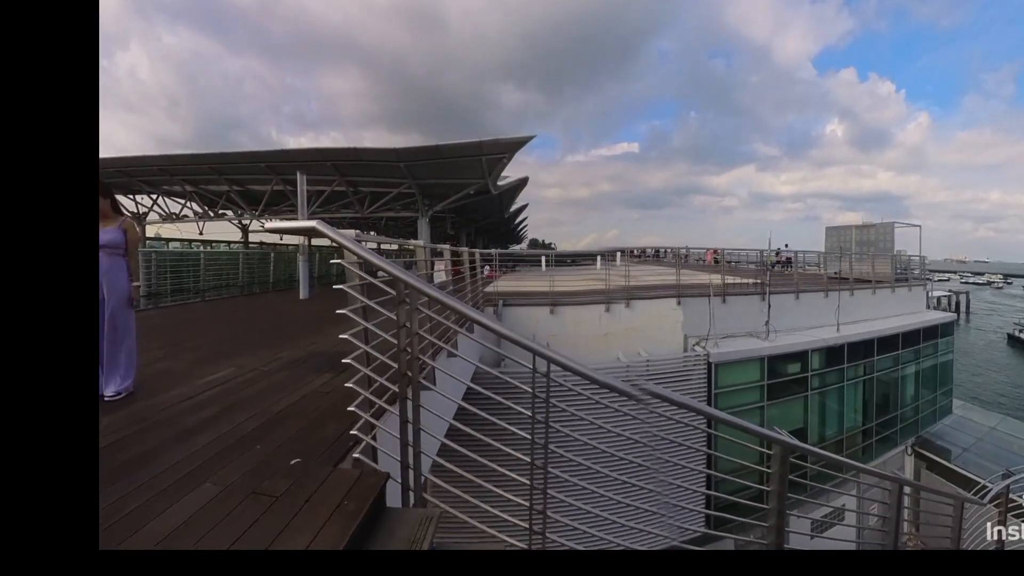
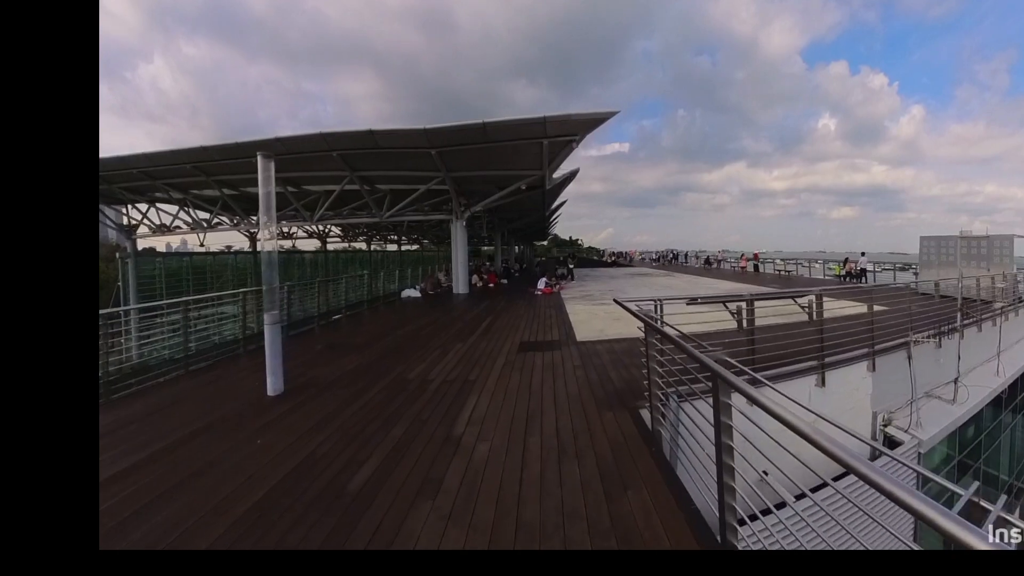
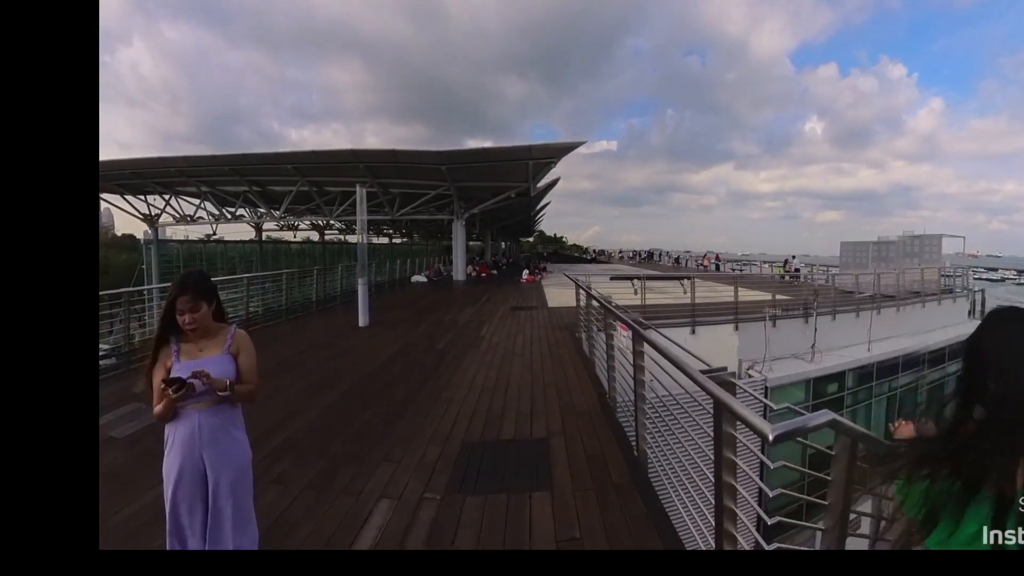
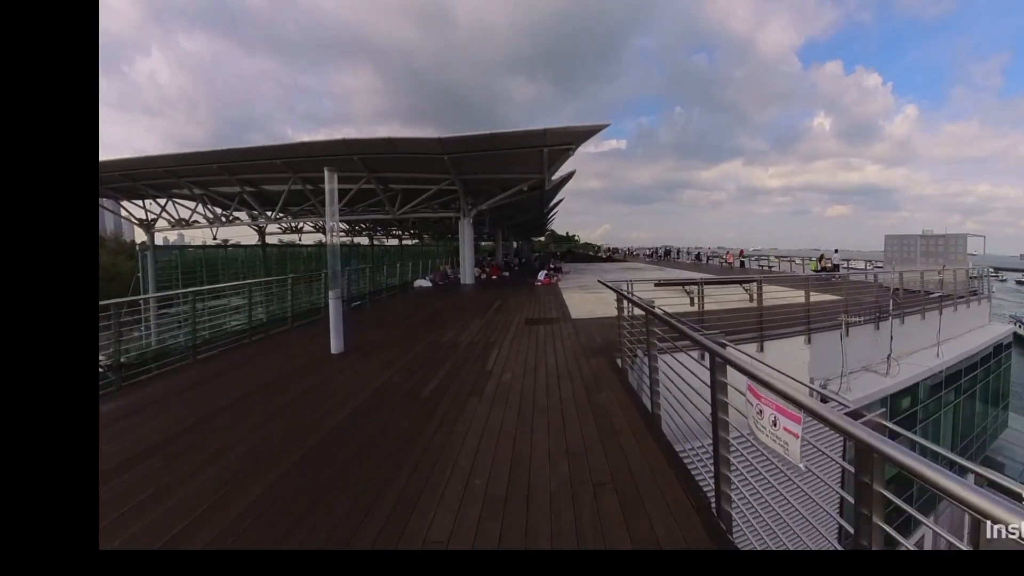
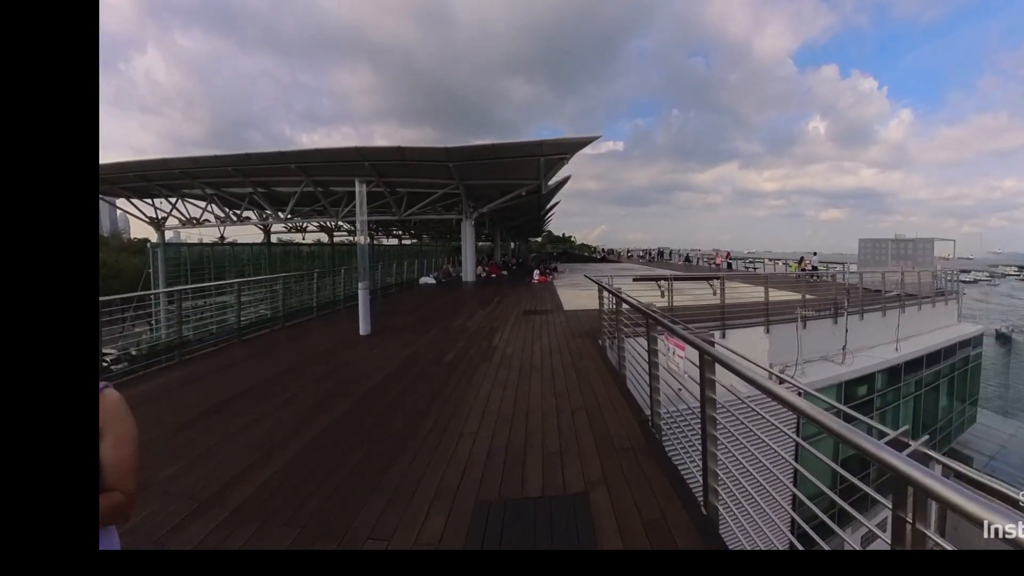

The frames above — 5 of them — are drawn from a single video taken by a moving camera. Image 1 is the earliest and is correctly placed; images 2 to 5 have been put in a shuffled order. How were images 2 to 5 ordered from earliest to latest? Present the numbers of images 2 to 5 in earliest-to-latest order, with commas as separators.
3, 5, 4, 2
